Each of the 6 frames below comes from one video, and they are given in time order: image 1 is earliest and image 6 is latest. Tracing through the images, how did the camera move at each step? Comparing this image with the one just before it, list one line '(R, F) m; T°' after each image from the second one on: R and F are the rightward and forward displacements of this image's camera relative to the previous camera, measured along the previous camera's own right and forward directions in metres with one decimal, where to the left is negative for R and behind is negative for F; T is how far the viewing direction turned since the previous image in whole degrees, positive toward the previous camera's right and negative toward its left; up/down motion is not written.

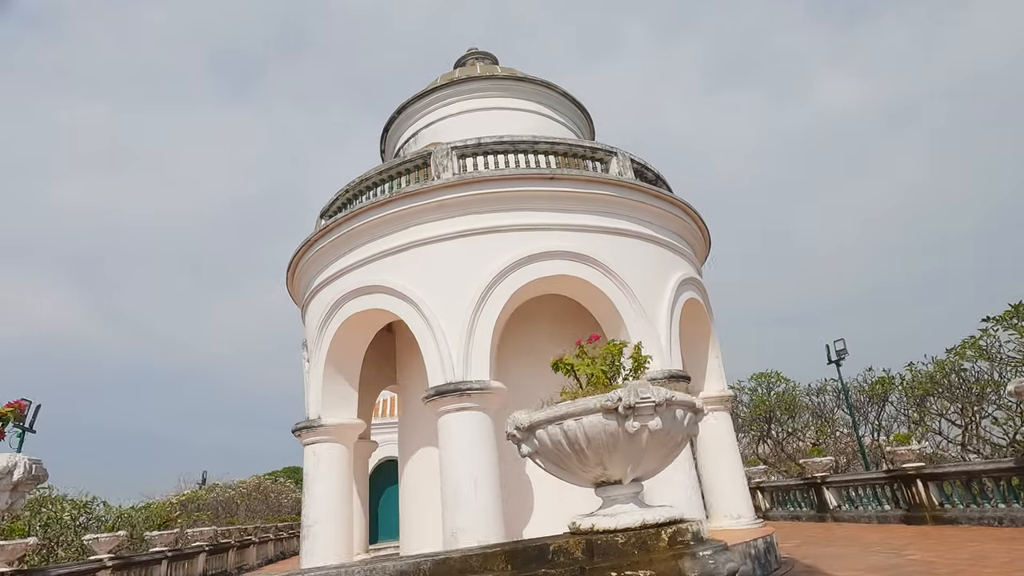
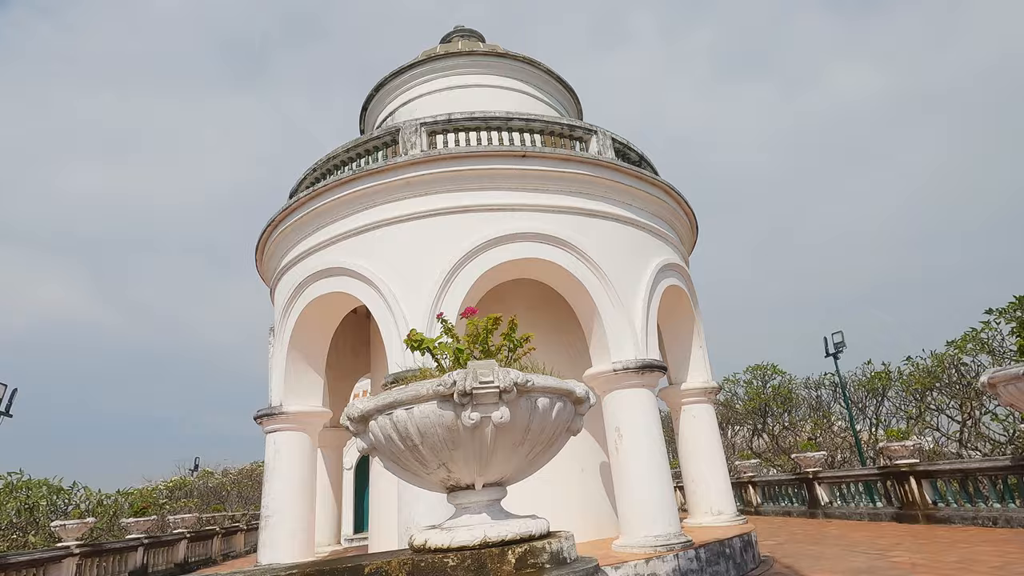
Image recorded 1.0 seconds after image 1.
(+0.5, +0.4) m; -1°
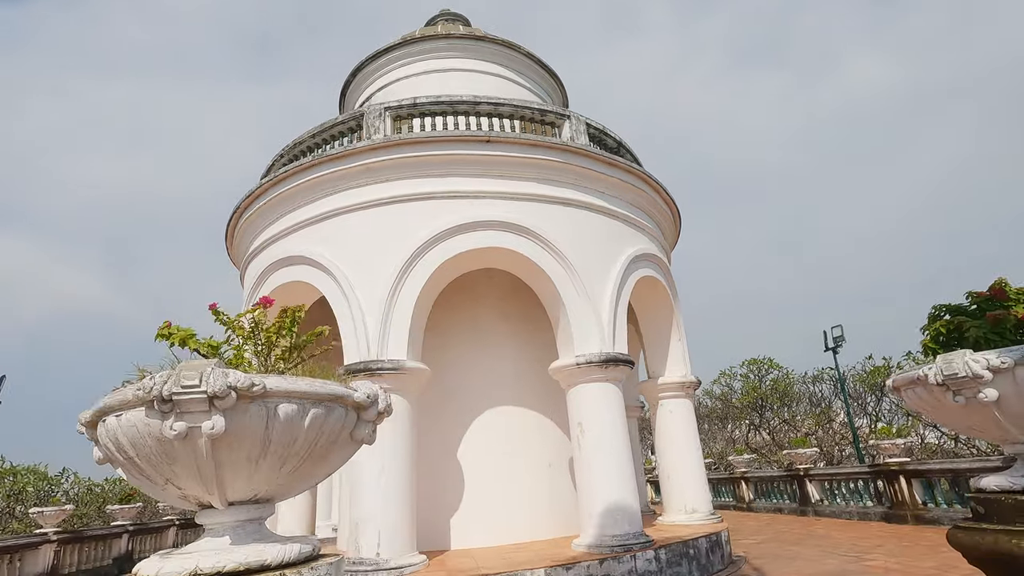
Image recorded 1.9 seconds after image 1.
(+0.7, +0.2) m; -1°
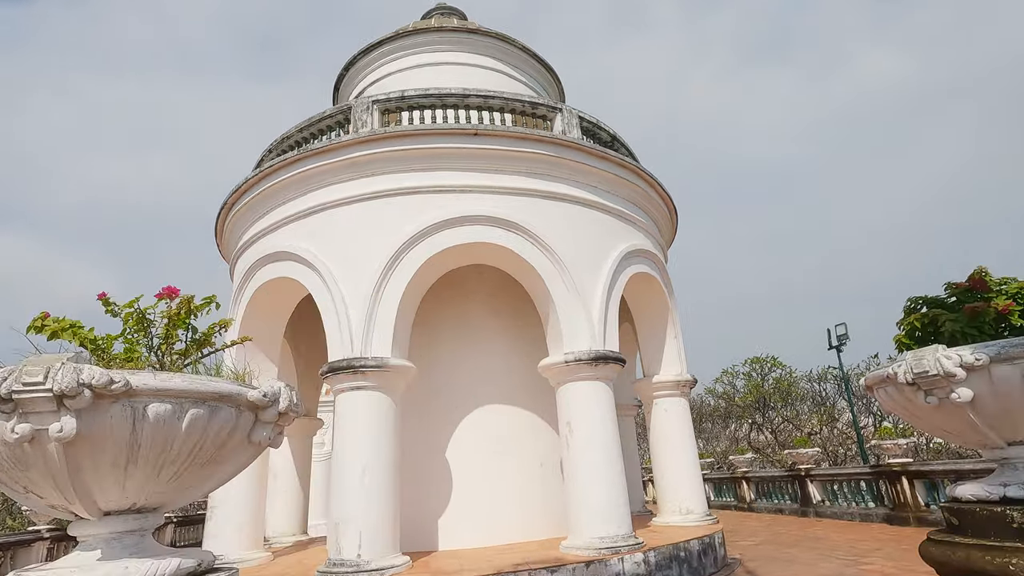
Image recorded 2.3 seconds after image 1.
(+0.2, +0.1) m; -1°
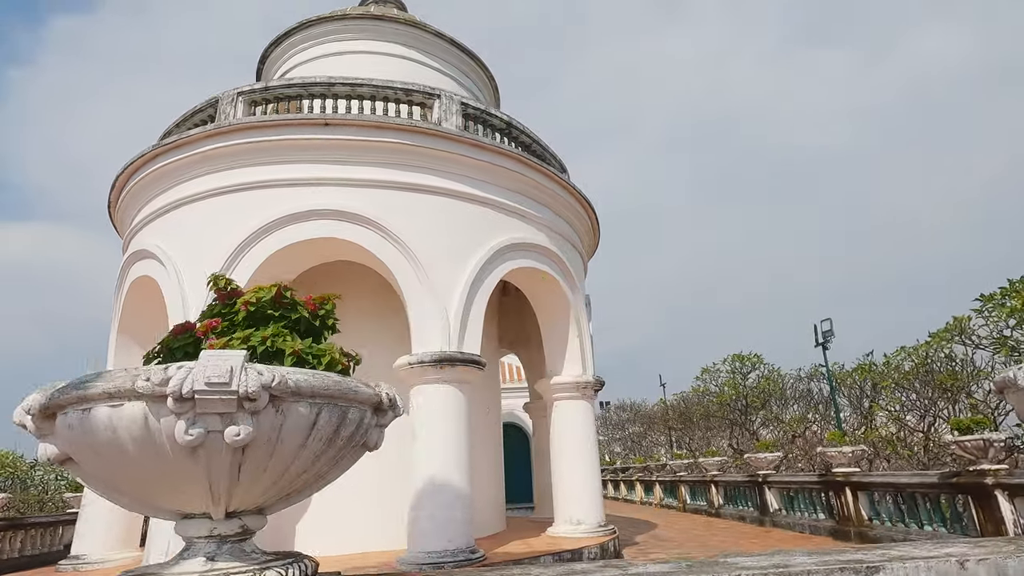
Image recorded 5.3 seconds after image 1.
(+2.3, +0.5) m; -4°
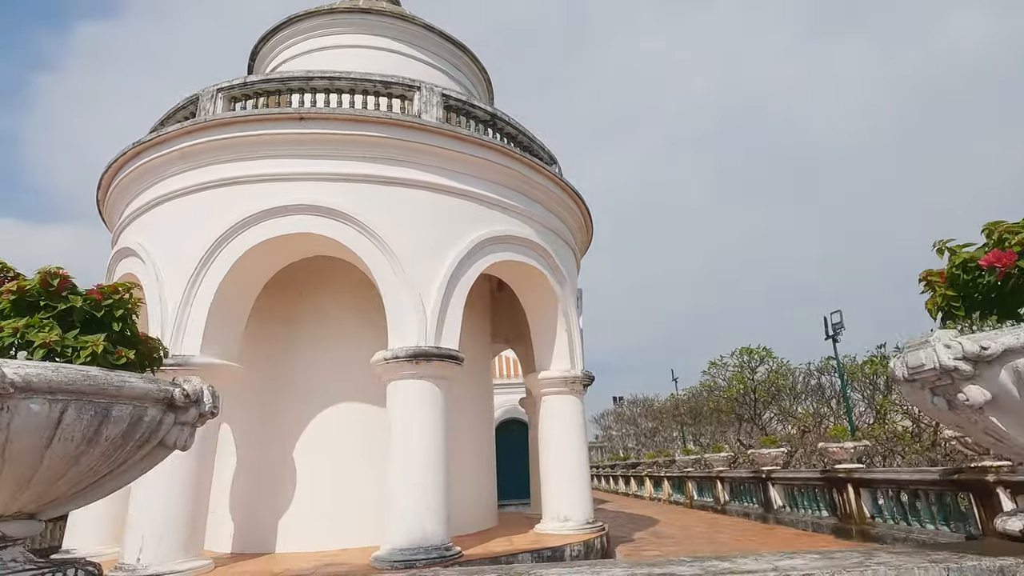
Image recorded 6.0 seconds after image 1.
(+0.5, +0.1) m; -2°
